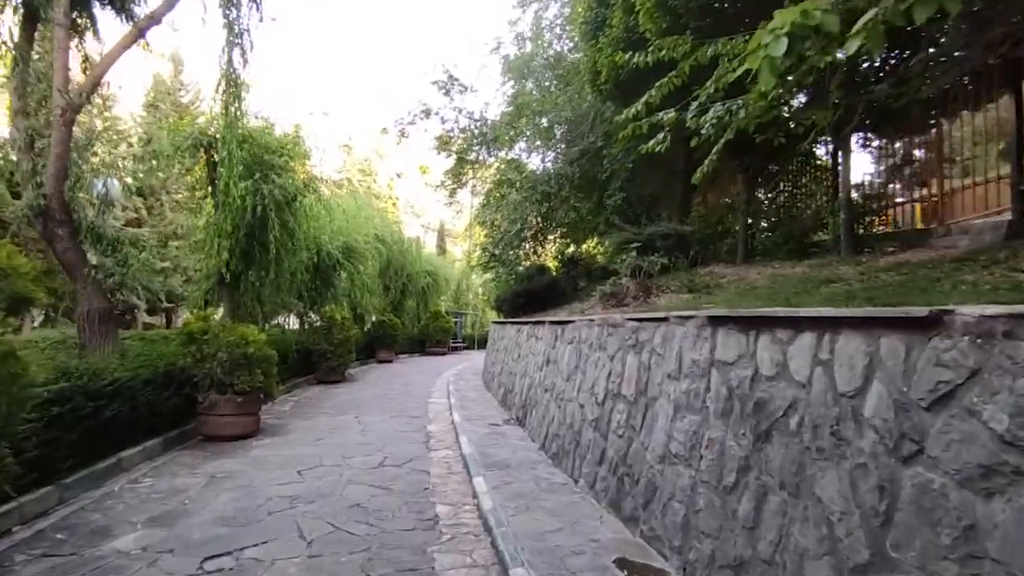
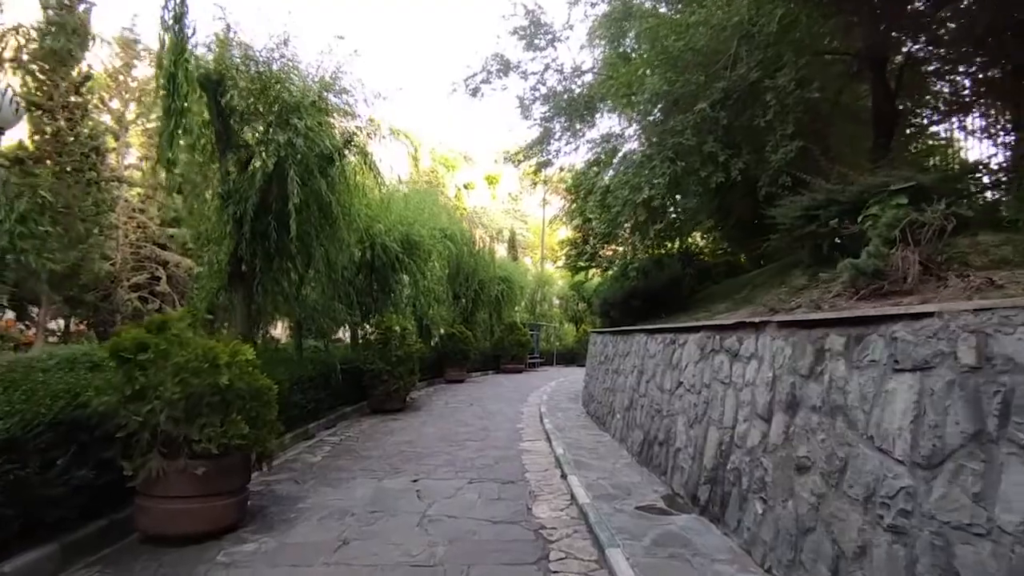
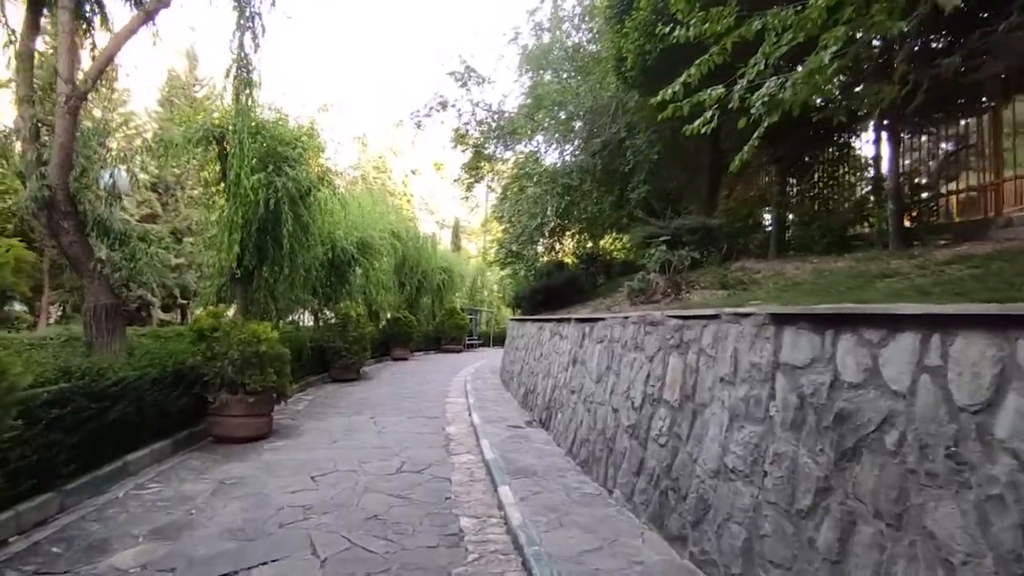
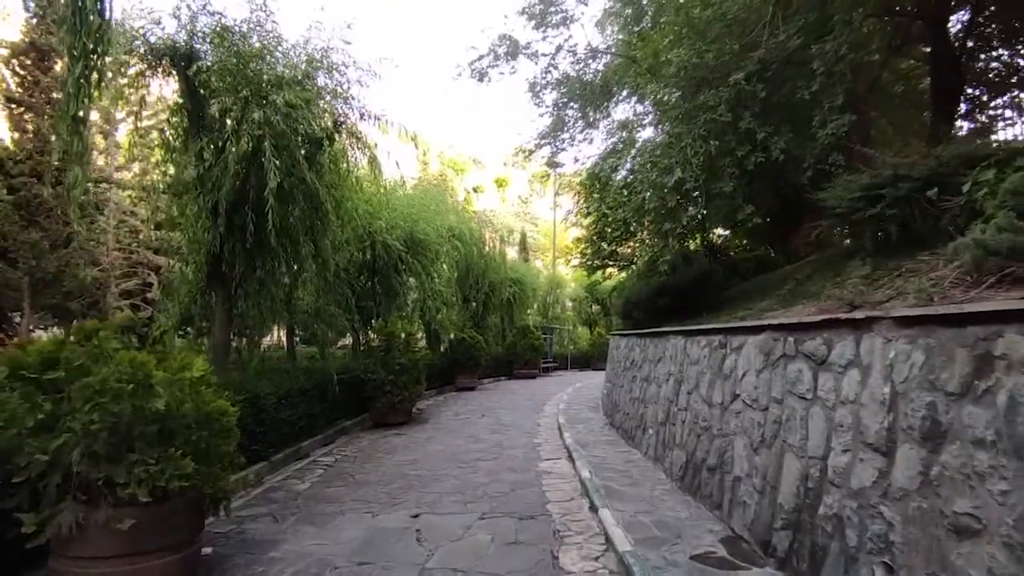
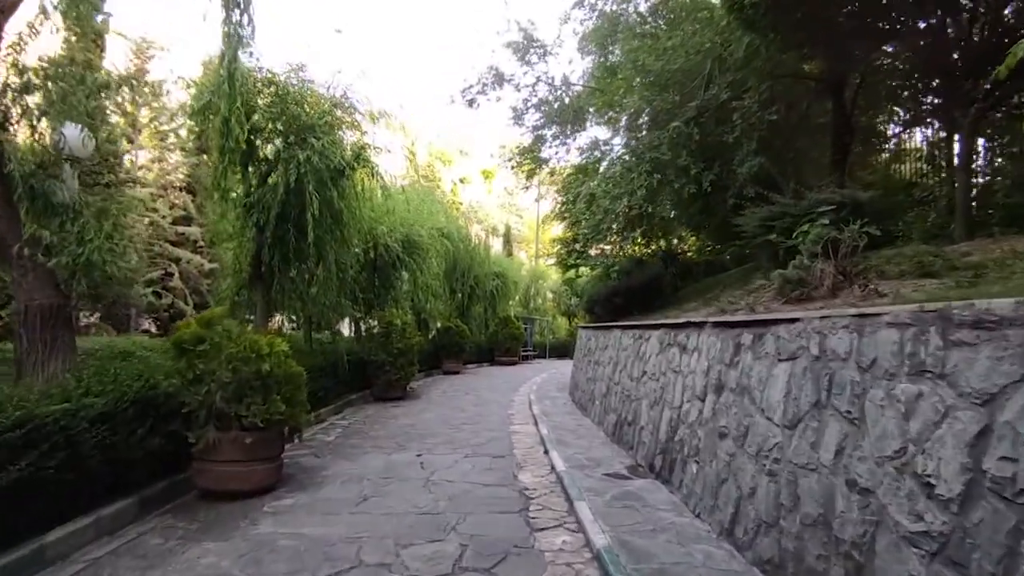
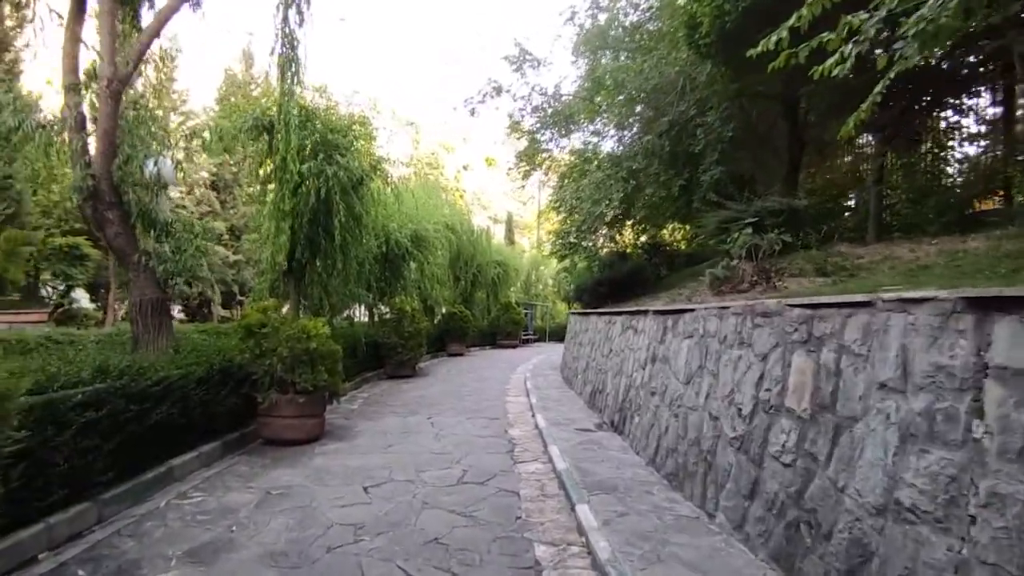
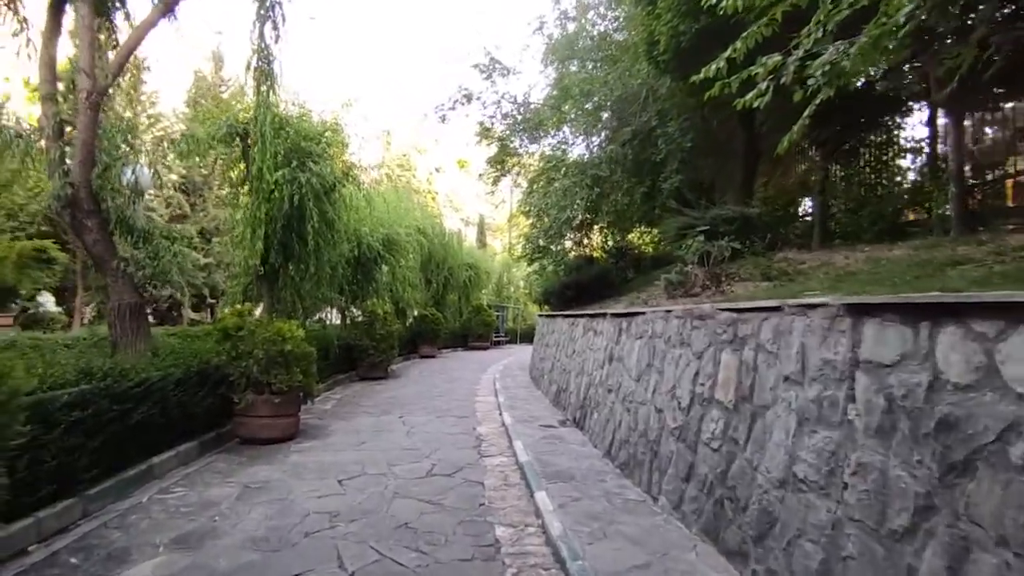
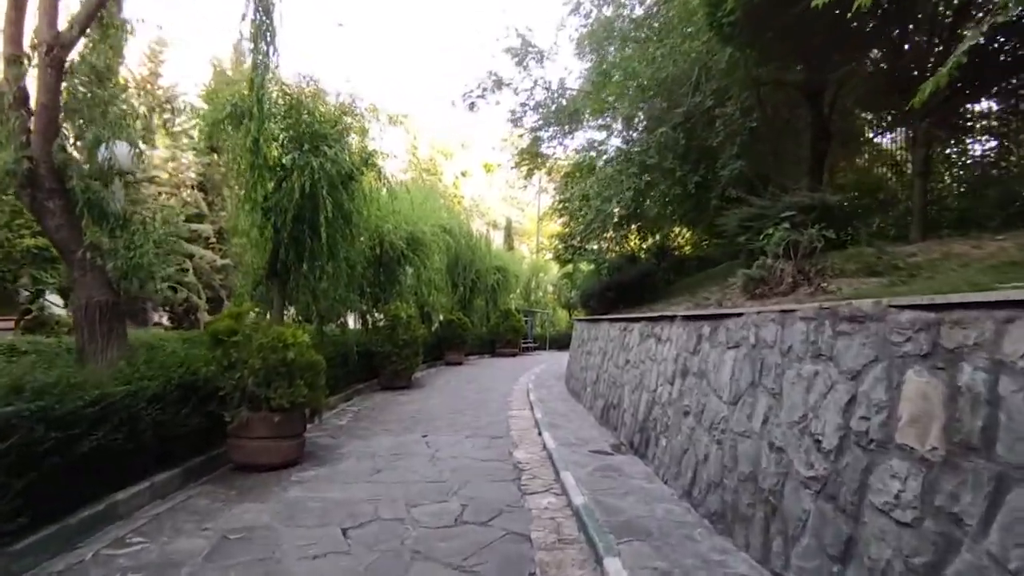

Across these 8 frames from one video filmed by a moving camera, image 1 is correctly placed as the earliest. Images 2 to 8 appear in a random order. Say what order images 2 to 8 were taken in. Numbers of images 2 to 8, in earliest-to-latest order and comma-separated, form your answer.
3, 7, 6, 8, 5, 2, 4
